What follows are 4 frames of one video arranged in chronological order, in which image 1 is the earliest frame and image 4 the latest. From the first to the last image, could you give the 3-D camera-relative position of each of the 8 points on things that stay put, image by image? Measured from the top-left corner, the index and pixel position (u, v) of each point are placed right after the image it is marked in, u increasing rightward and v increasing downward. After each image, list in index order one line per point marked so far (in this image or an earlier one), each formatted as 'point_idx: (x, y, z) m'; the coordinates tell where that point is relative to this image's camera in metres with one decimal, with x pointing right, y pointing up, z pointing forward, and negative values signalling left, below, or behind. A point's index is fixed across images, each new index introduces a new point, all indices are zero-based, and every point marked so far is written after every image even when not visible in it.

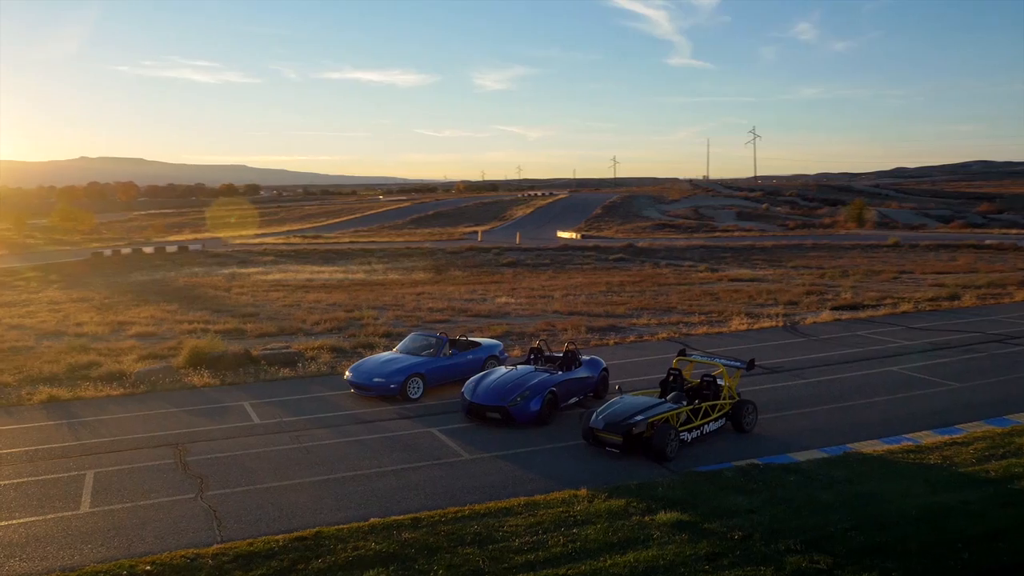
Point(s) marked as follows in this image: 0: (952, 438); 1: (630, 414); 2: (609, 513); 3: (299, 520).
0: (+6.0, -2.1, +12.3) m
1: (+1.6, -1.7, +11.9) m
2: (+1.0, -2.4, +9.6) m
3: (-2.4, -2.5, +9.8) m
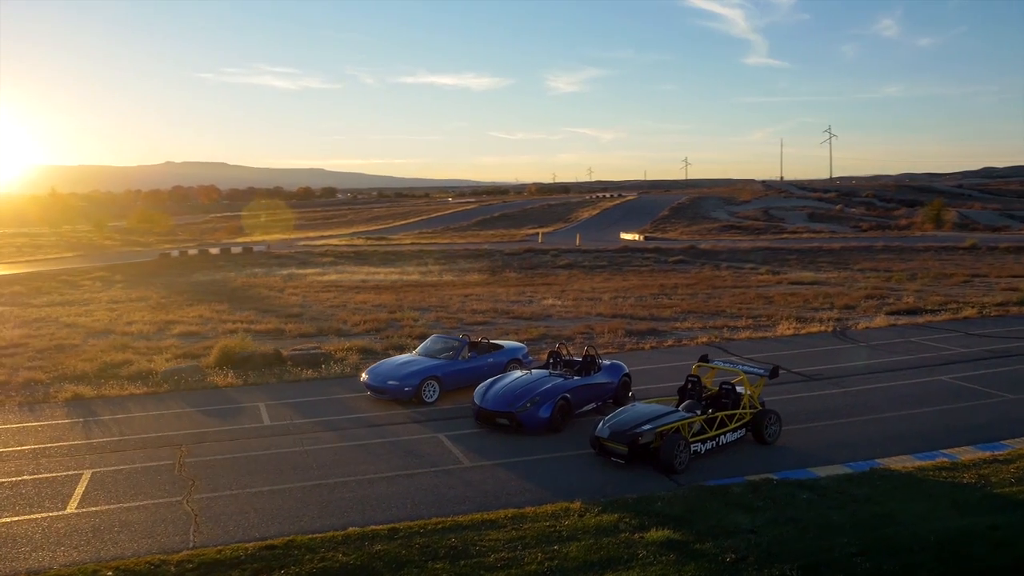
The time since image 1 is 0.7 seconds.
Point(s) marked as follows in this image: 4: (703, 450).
0: (+6.1, -2.1, +11.3) m
1: (+1.6, -1.7, +11.3) m
2: (+0.8, -2.4, +9.0) m
3: (-2.5, -2.5, +9.4) m
4: (+2.4, -2.1, +11.5) m
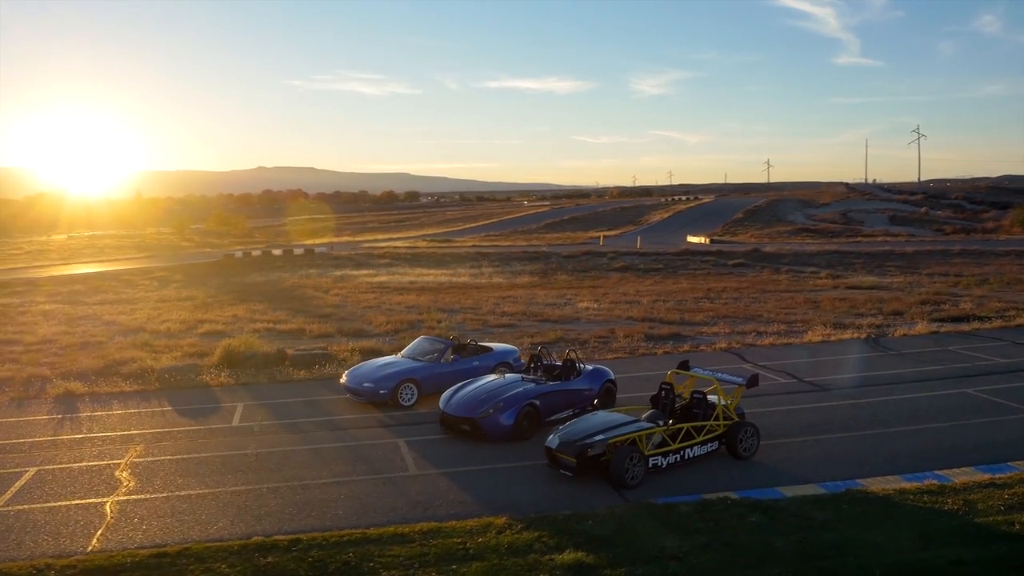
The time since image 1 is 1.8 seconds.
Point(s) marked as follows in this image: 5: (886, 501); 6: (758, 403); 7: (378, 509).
0: (+5.4, -2.1, +10.1) m
1: (+0.9, -1.7, +10.5) m
2: (0.0, -2.4, +8.3) m
3: (-3.3, -2.5, +9.0) m
4: (+1.8, -2.1, +10.6) m
5: (+3.9, -2.2, +9.5) m
6: (+3.8, -1.8, +14.1) m
7: (-1.4, -2.4, +9.6) m
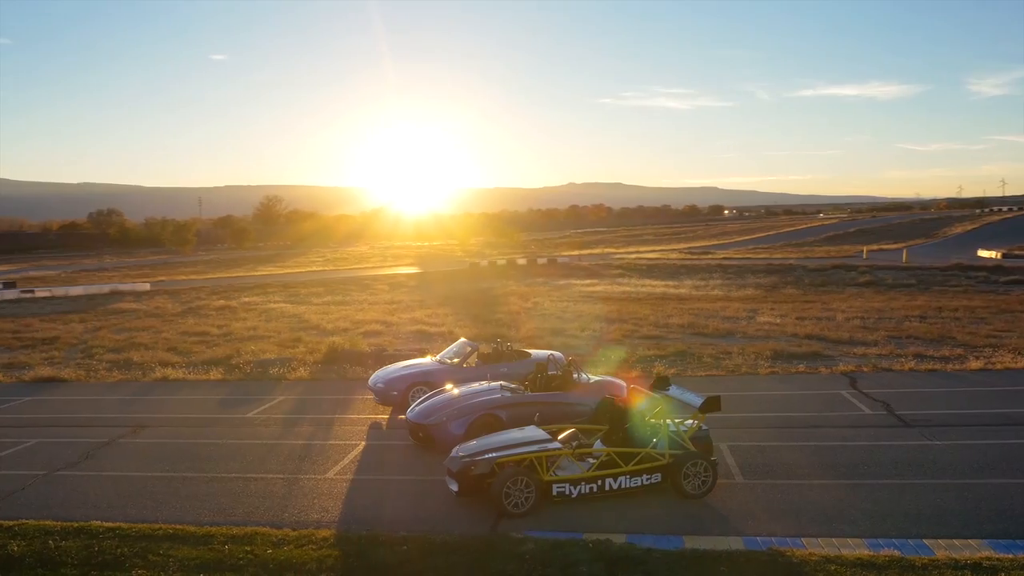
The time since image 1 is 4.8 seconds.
0: (+3.8, -2.2, +7.3) m
1: (-0.3, -1.6, +9.1) m
2: (-1.9, -2.3, +7.4) m
3: (-4.8, -2.3, +9.2) m
4: (+0.6, -2.1, +9.0) m
5: (+2.2, -2.2, +7.2) m
6: (+3.7, -1.9, +11.6) m
7: (-2.8, -2.3, +9.1) m
